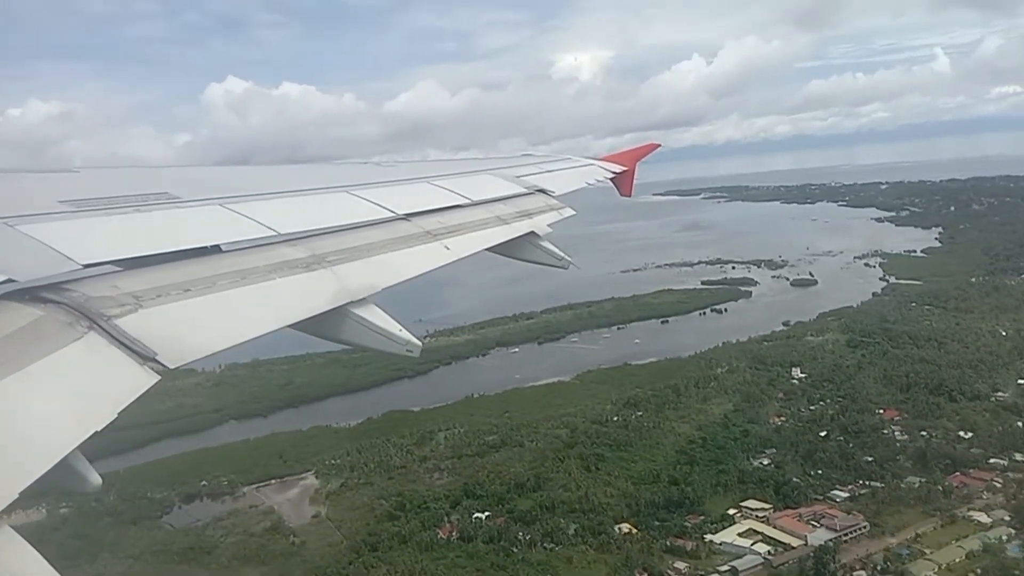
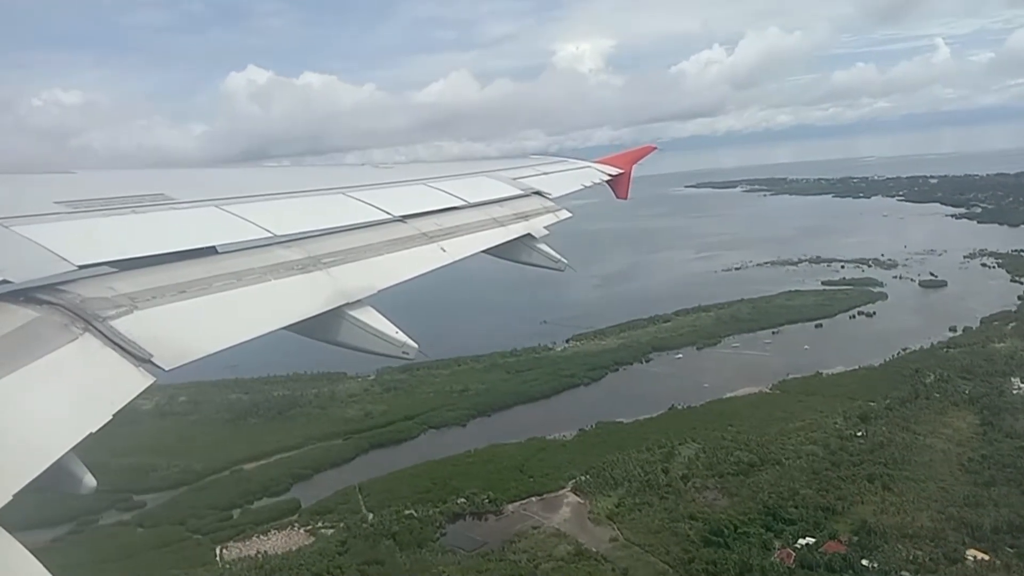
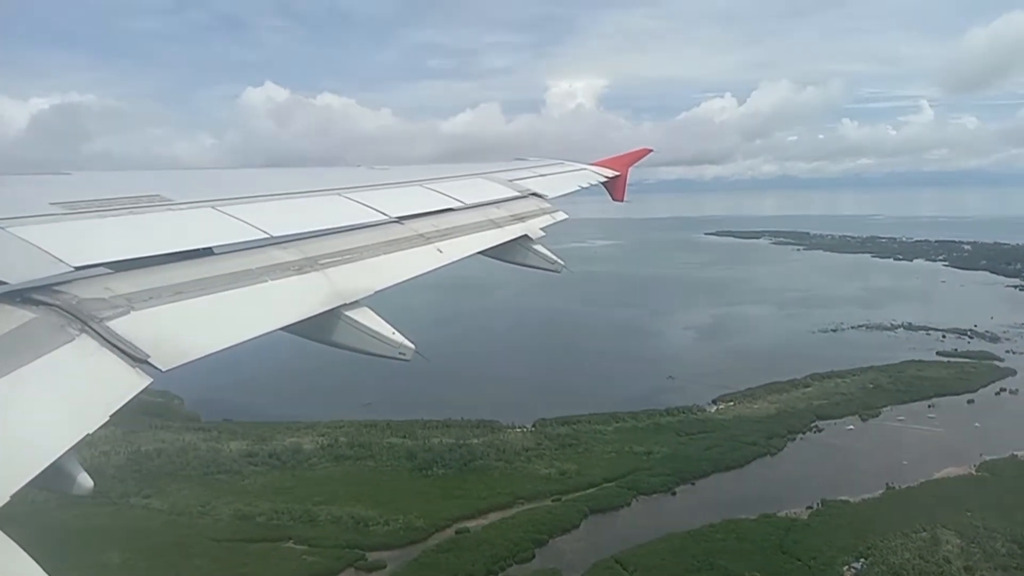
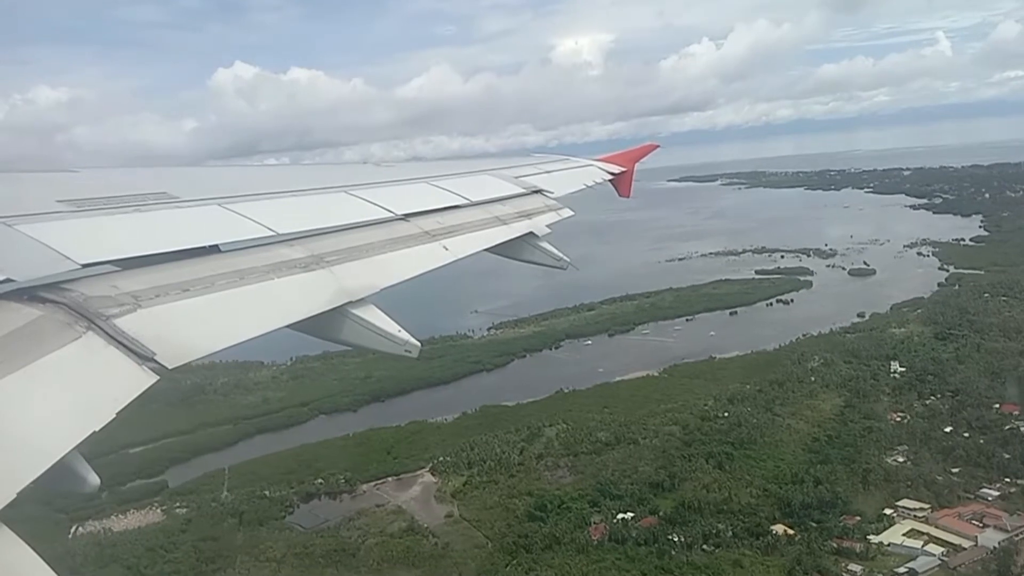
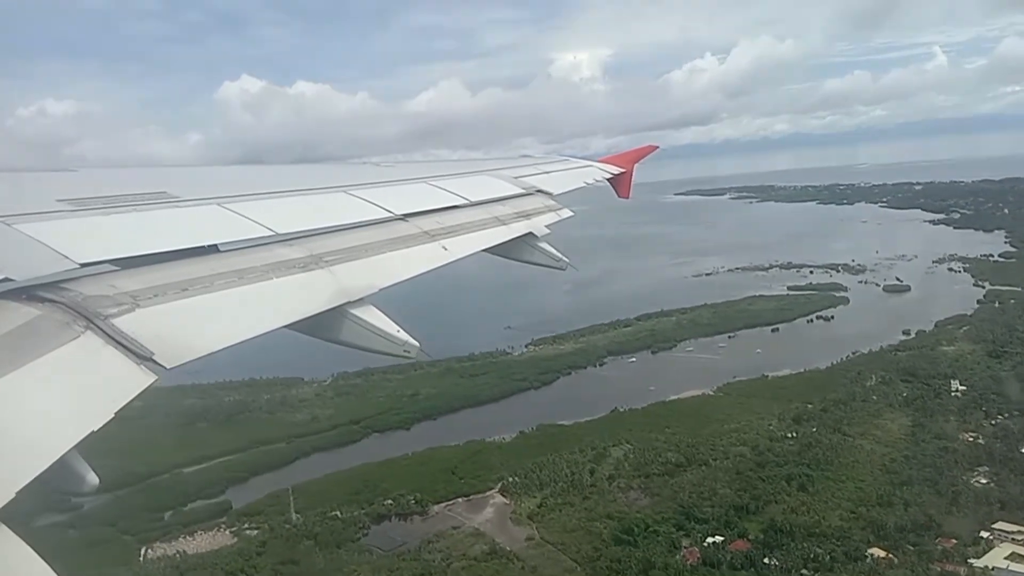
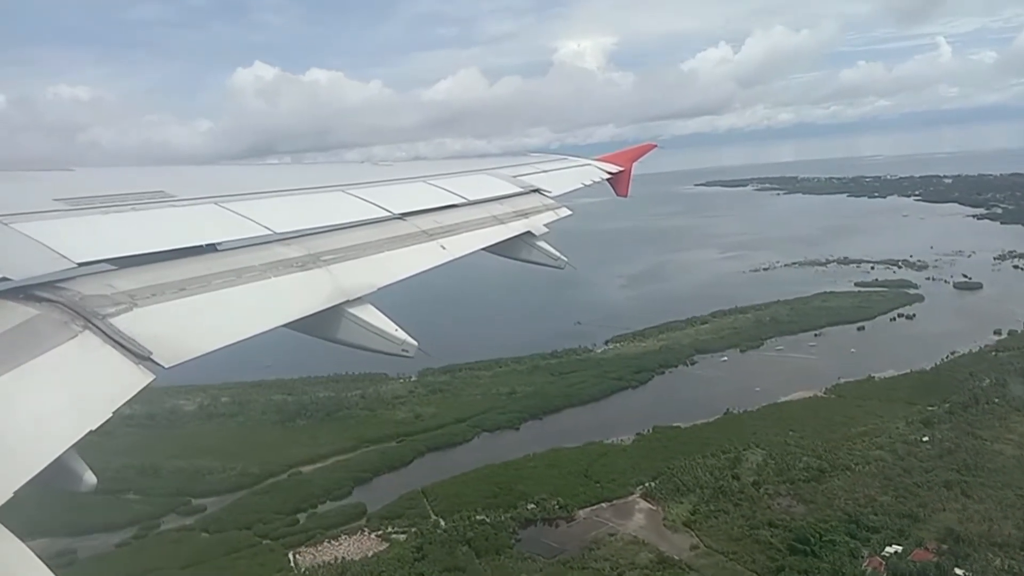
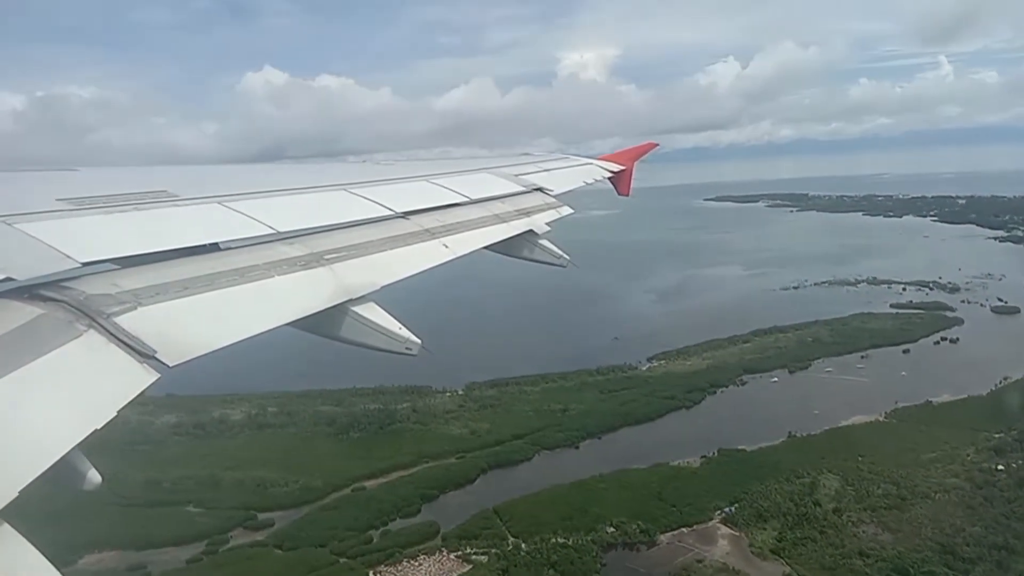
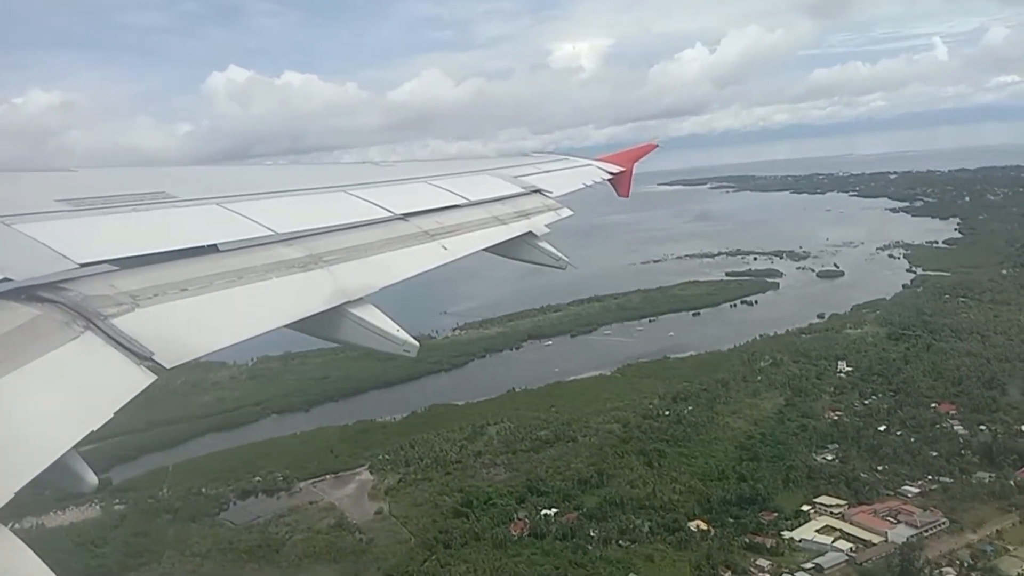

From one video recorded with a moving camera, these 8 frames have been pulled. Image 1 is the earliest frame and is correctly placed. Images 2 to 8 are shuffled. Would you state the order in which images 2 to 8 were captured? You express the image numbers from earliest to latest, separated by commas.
8, 4, 5, 2, 6, 7, 3
